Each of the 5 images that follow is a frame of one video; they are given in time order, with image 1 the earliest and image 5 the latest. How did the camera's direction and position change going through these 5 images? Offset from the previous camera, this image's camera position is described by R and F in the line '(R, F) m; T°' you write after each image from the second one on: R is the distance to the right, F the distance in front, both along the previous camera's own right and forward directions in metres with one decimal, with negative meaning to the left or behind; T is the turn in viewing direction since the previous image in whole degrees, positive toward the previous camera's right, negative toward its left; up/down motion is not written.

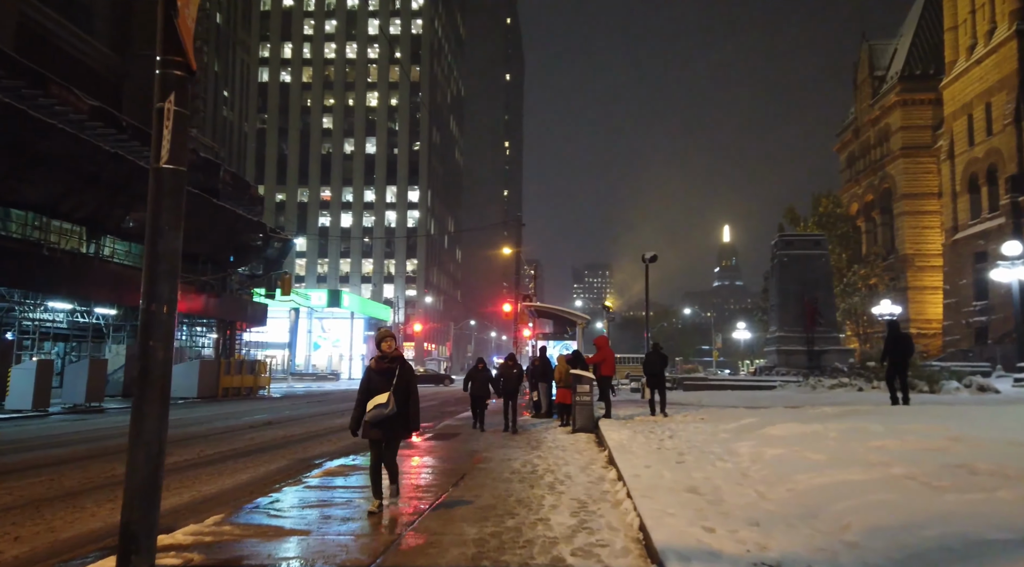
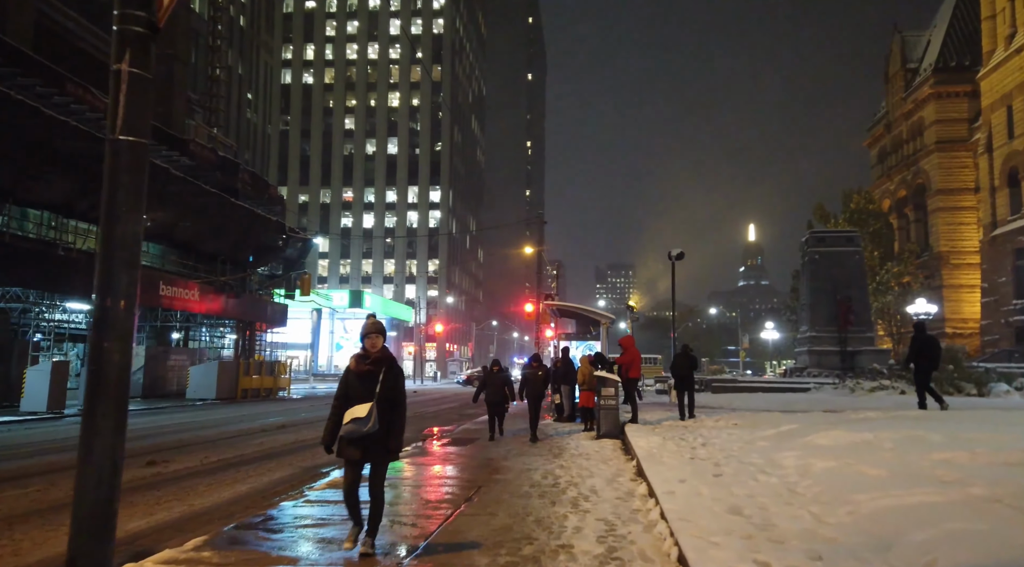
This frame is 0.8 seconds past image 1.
(0.0, +0.8) m; -2°
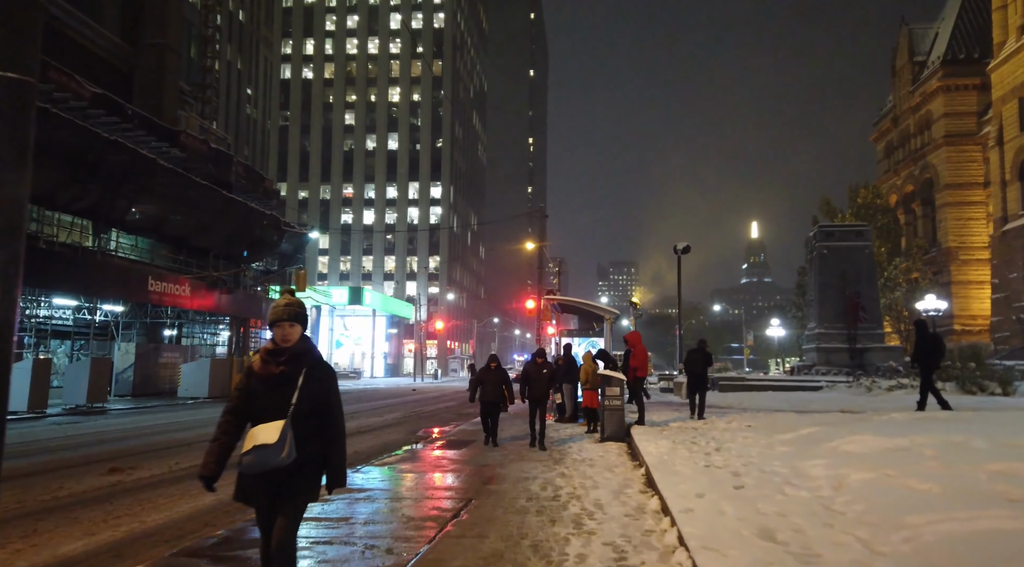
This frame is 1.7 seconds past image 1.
(+0.1, +1.0) m; 0°
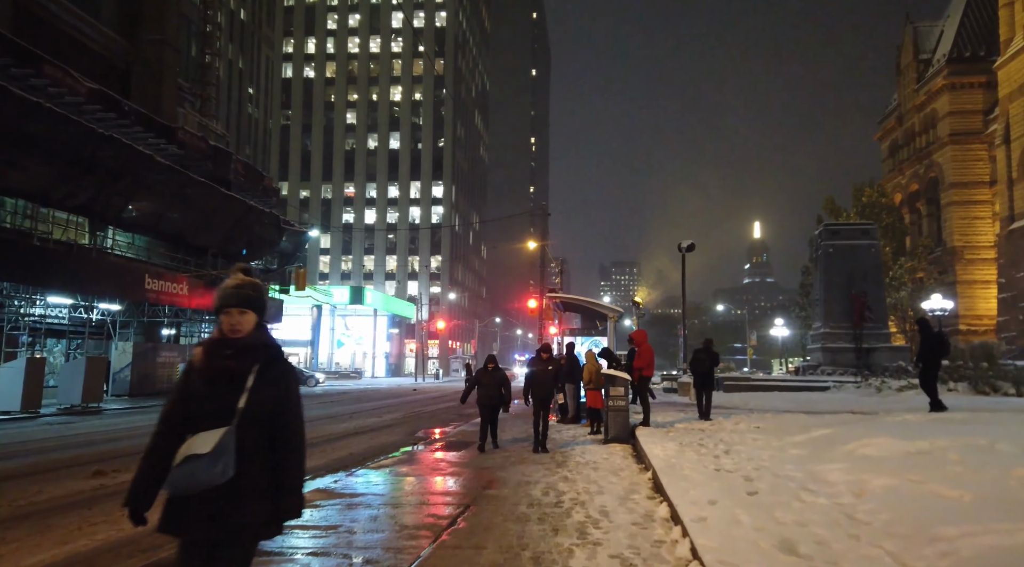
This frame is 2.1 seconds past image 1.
(0.0, +0.4) m; 0°
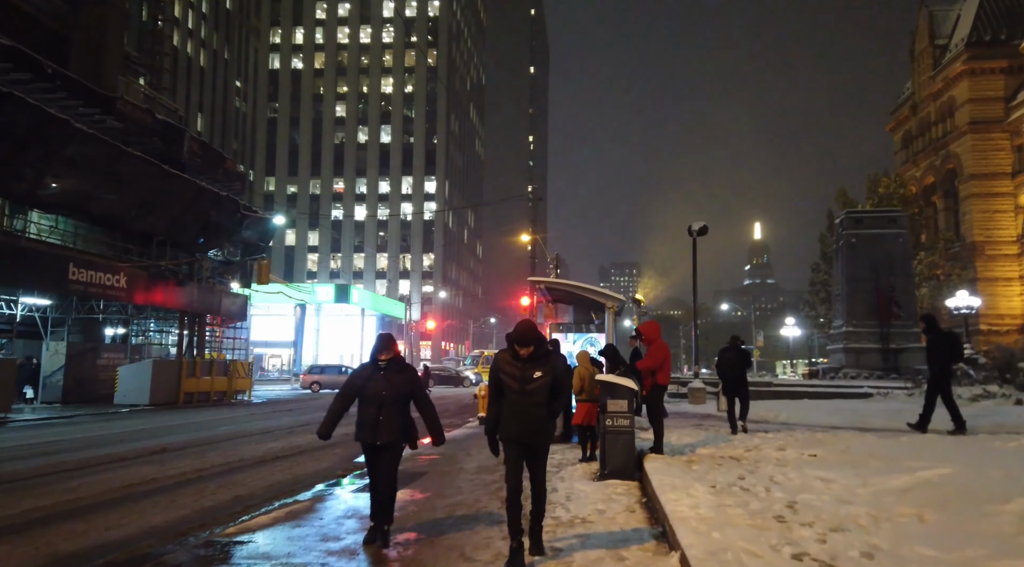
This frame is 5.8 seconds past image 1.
(+0.5, +3.8) m; 0°
